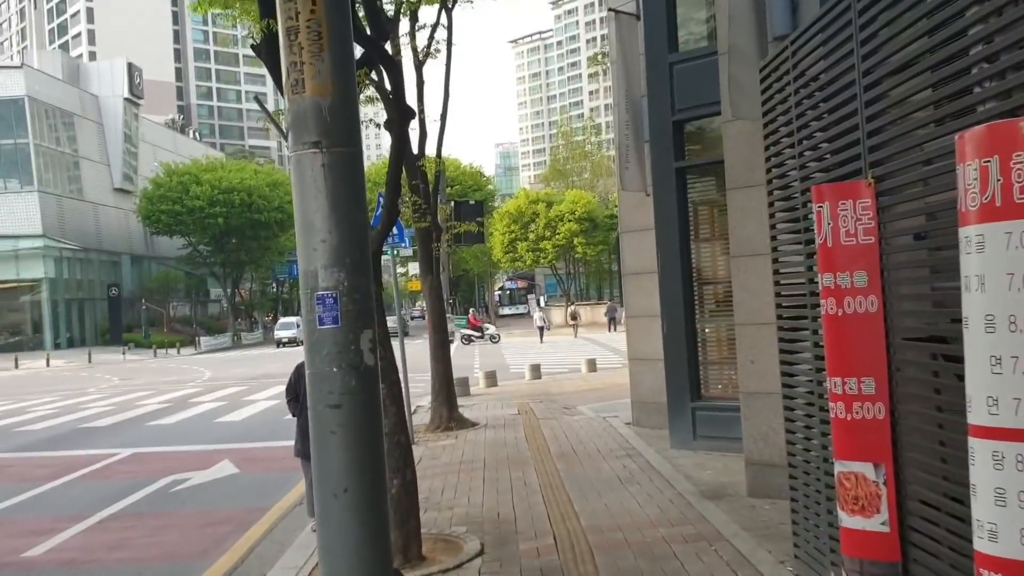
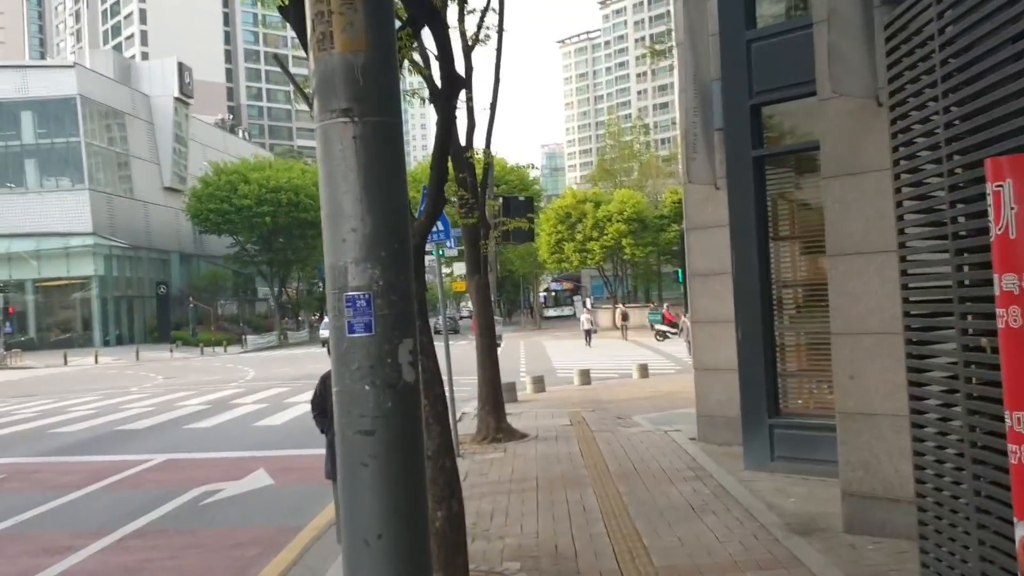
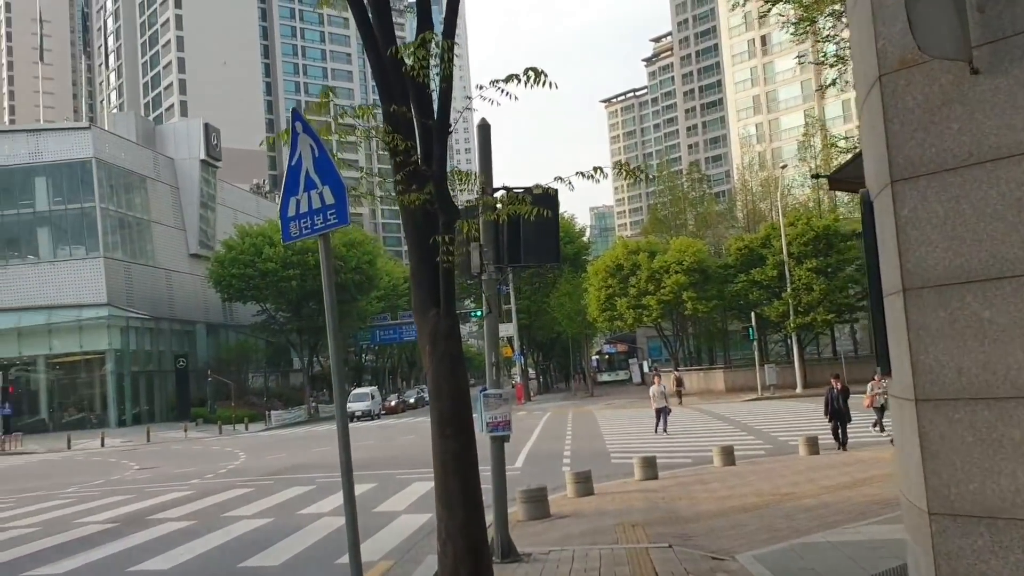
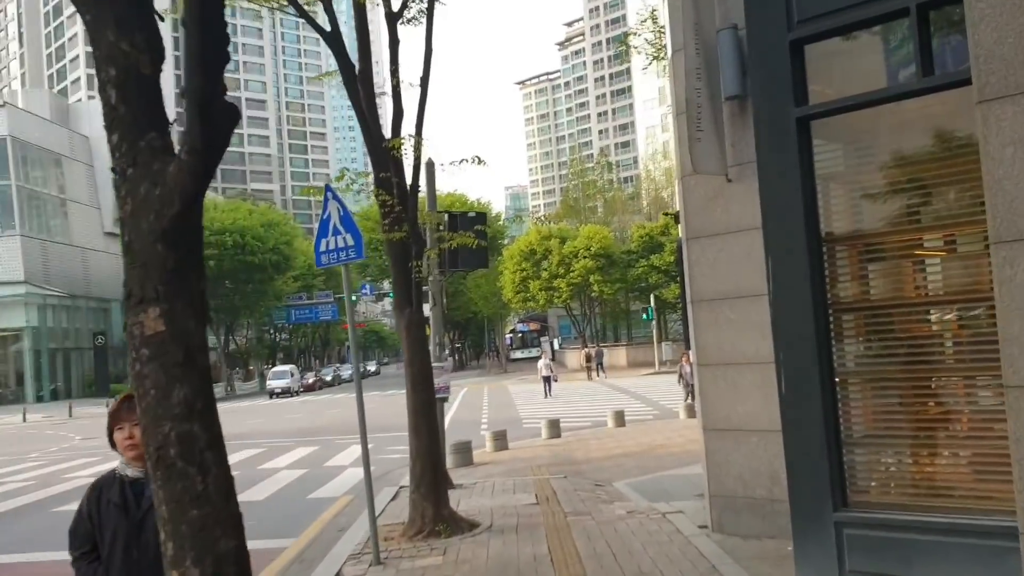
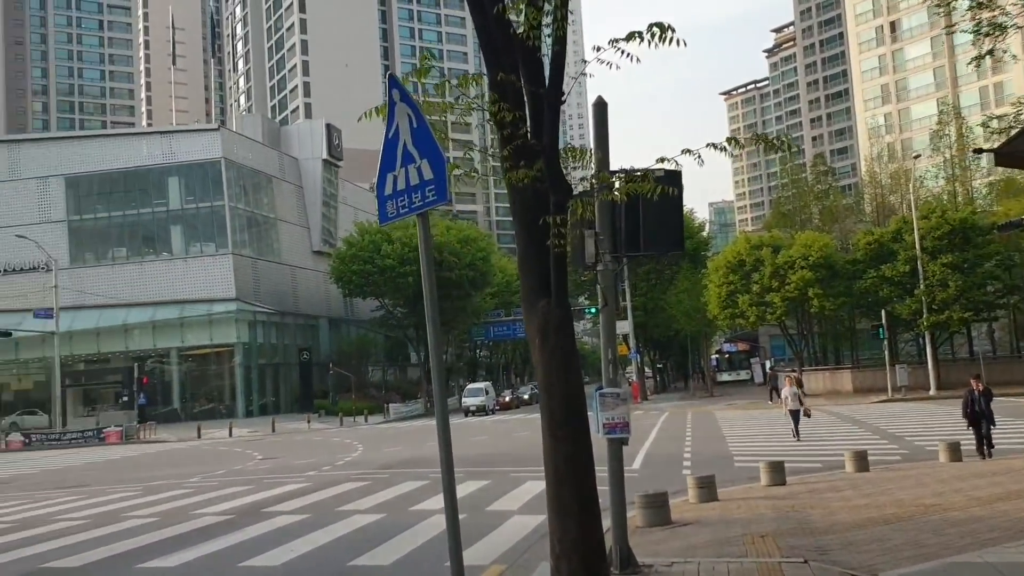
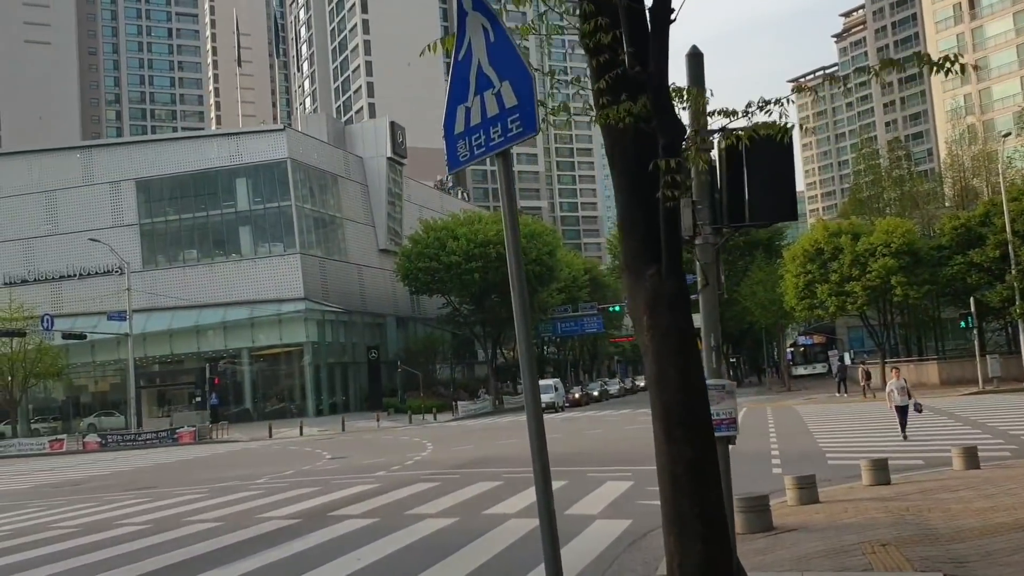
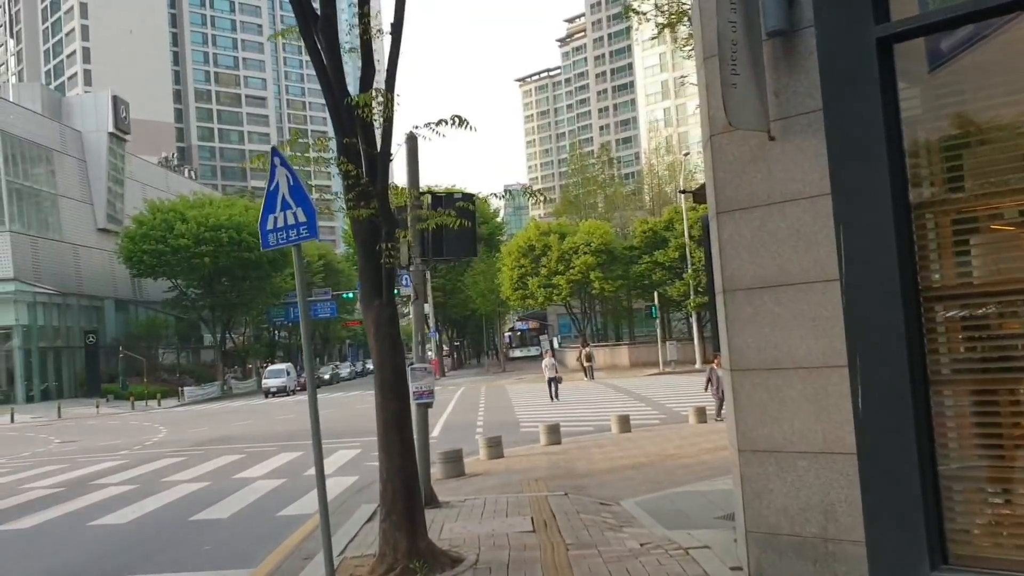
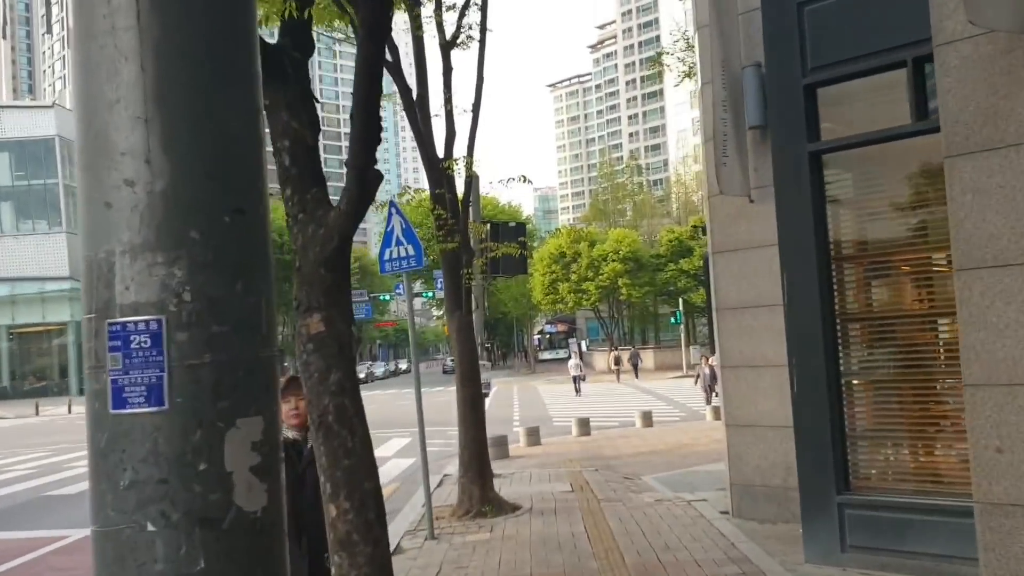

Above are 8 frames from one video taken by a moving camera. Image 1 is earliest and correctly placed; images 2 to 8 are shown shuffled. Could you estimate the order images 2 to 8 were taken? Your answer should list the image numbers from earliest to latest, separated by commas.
2, 8, 4, 7, 3, 5, 6
